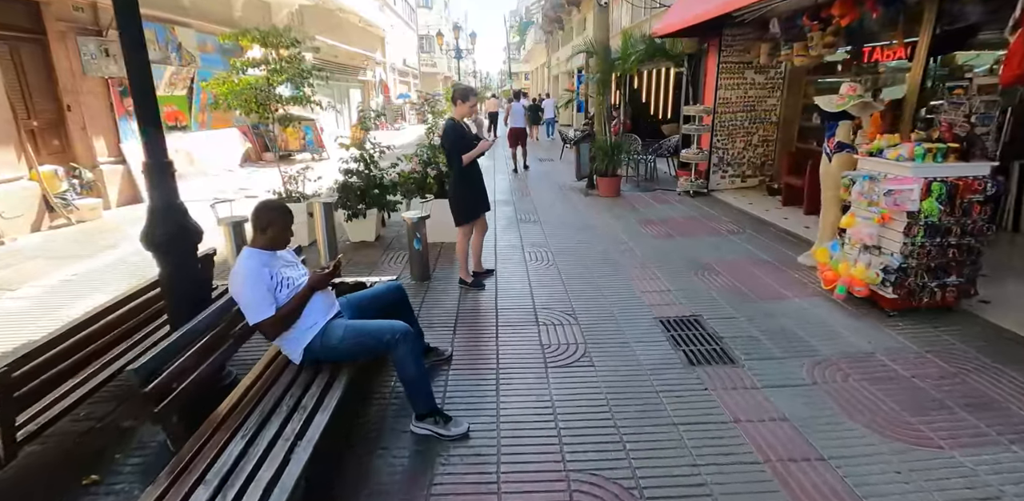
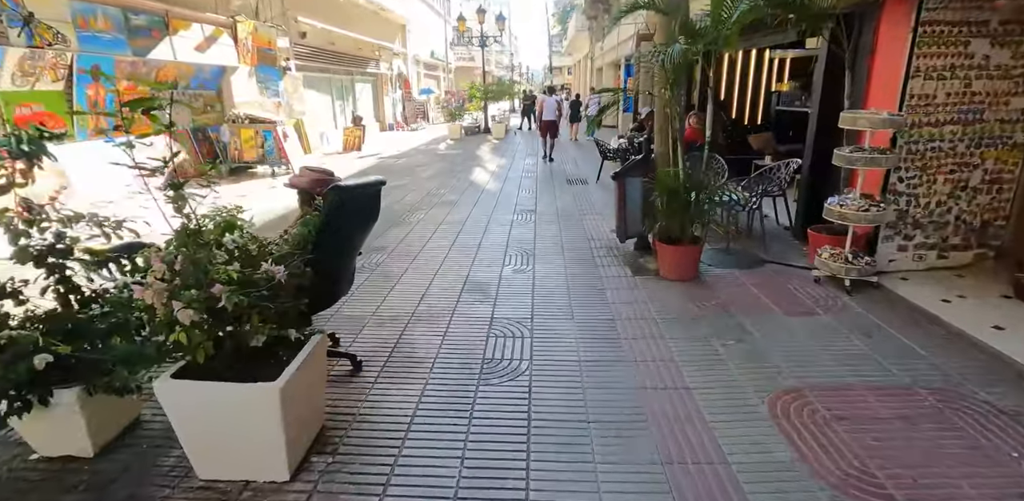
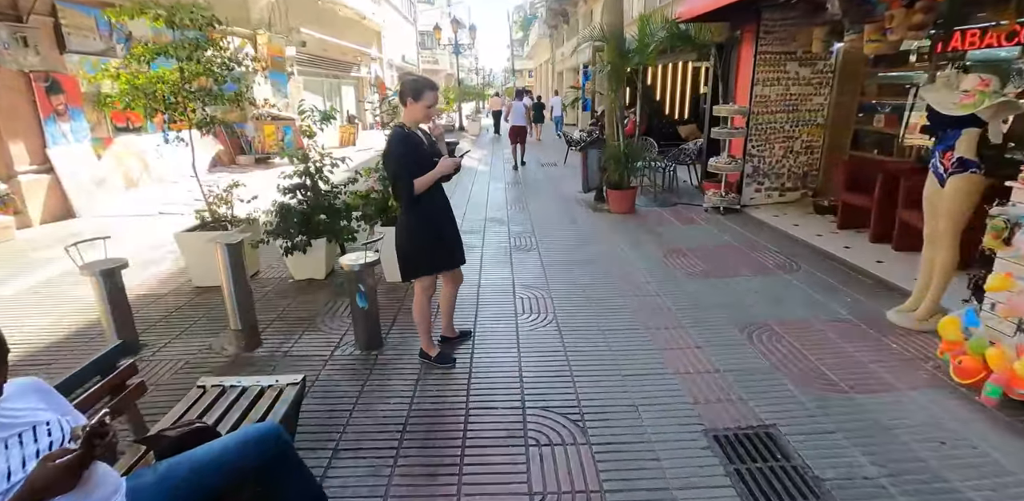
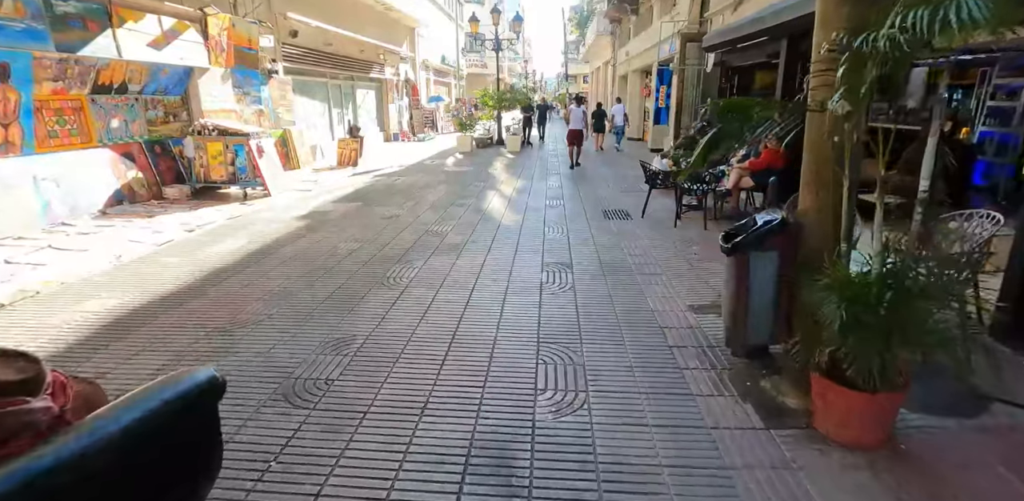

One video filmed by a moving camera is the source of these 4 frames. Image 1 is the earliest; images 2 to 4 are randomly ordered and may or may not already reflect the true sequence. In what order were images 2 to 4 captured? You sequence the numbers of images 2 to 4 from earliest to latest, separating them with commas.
3, 2, 4
